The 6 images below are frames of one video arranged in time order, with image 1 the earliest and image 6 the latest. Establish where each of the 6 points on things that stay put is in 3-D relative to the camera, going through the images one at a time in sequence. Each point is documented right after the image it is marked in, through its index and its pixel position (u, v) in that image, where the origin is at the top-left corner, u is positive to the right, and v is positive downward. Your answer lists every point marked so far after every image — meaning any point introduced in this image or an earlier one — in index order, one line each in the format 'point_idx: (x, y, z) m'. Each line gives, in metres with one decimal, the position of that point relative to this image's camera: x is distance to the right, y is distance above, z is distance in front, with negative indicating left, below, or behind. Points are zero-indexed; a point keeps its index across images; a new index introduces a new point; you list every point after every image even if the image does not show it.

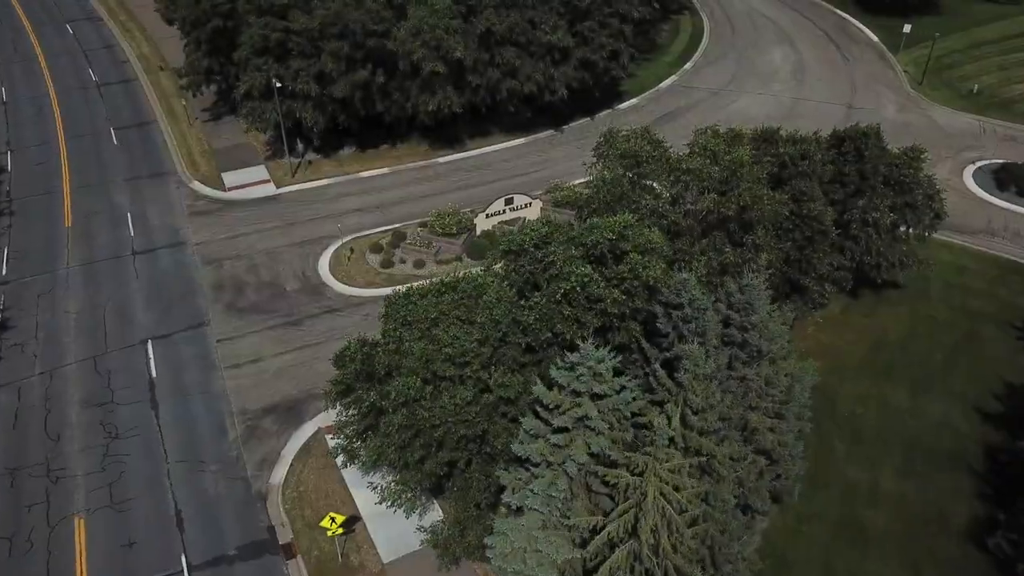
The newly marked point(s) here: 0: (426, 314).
0: (-1.9, -0.6, +17.4) m
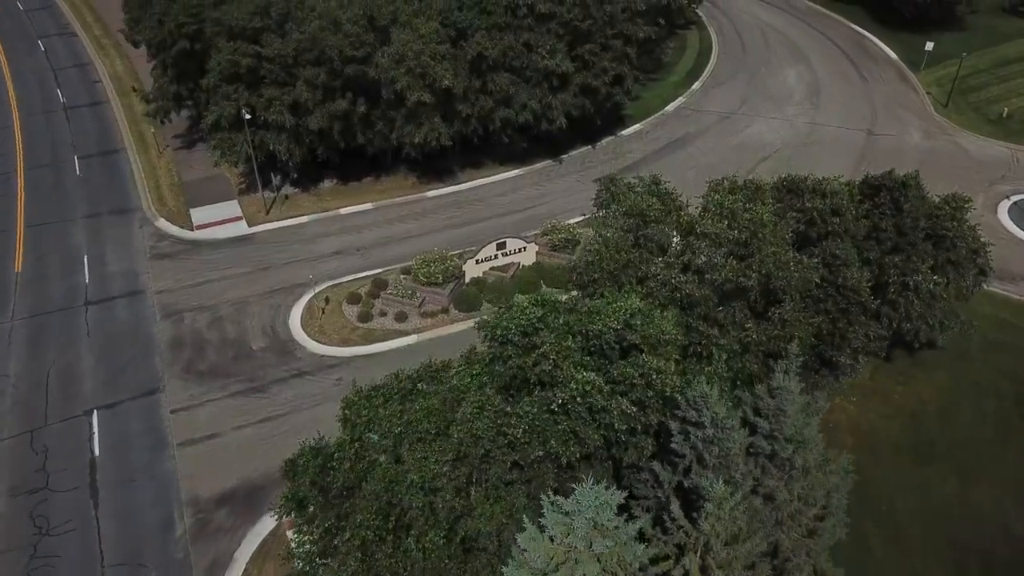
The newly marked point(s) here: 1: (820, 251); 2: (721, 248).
0: (-2.2, -2.4, +14.5) m
1: (+7.6, +0.9, +19.7) m
2: (+4.8, +0.9, +18.3) m
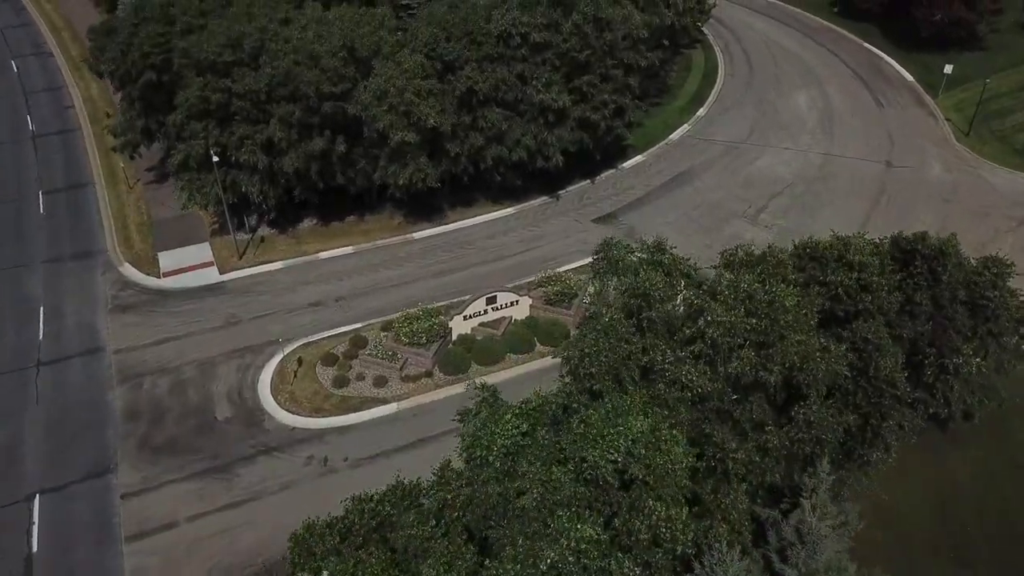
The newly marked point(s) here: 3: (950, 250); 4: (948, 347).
0: (-2.5, -4.3, +12.1) m
1: (+7.3, -1.0, +17.3) m
2: (+4.5, -1.0, +15.9) m
3: (+10.3, +0.9, +18.8) m
4: (+10.0, -1.3, +18.4) m
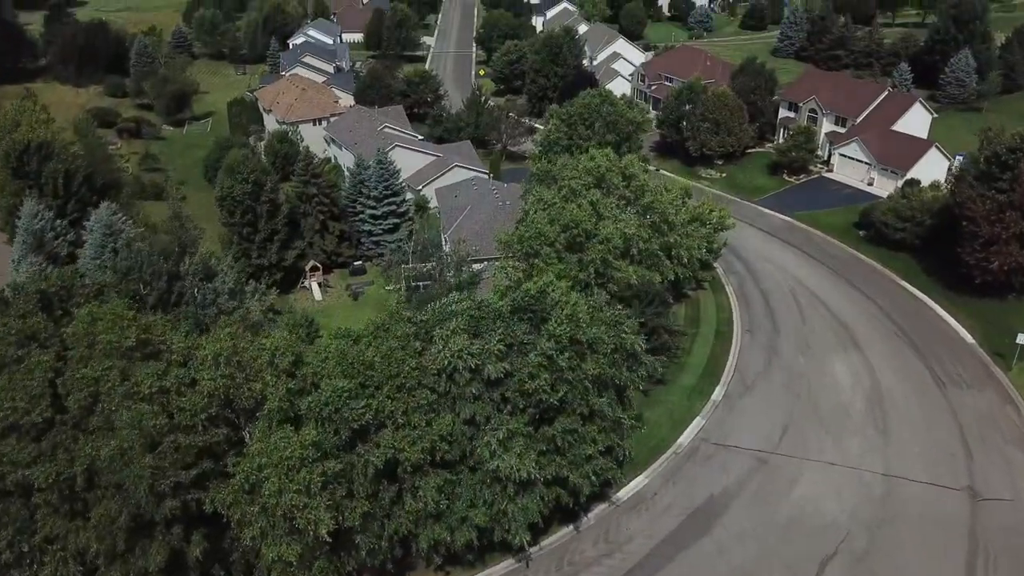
0: (-4.1, -12.7, +1.5) m
1: (+5.7, -10.4, +7.2) m
2: (+2.9, -10.1, +5.8) m
3: (+8.7, -8.8, +9.0) m
4: (+8.5, -10.9, +8.1) m
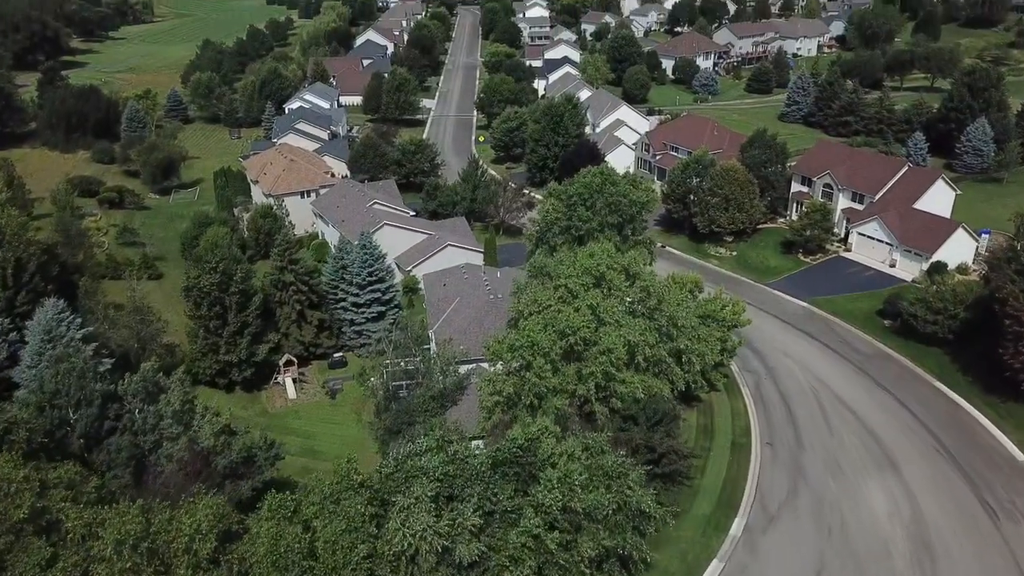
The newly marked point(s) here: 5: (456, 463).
0: (-4.8, -14.9, -3.2) m
1: (+5.2, -13.0, +2.6) m
2: (+2.3, -12.6, +1.2) m
3: (+8.2, -11.5, +4.4) m
4: (+7.9, -13.6, +3.4) m
5: (-1.4, -4.1, +18.4) m
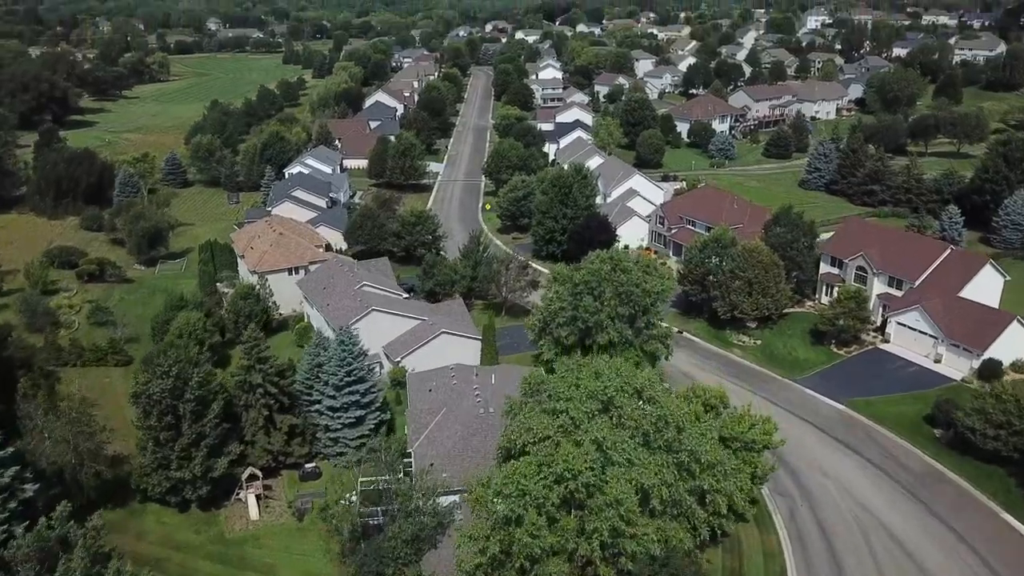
0: (-5.8, -16.7, -9.1) m
1: (+4.2, -15.2, -3.4) m
2: (+1.3, -14.7, -4.7) m
3: (+7.2, -13.9, -1.5) m
4: (+6.9, -15.9, -2.6) m
5: (-2.0, -7.4, +13.1) m
